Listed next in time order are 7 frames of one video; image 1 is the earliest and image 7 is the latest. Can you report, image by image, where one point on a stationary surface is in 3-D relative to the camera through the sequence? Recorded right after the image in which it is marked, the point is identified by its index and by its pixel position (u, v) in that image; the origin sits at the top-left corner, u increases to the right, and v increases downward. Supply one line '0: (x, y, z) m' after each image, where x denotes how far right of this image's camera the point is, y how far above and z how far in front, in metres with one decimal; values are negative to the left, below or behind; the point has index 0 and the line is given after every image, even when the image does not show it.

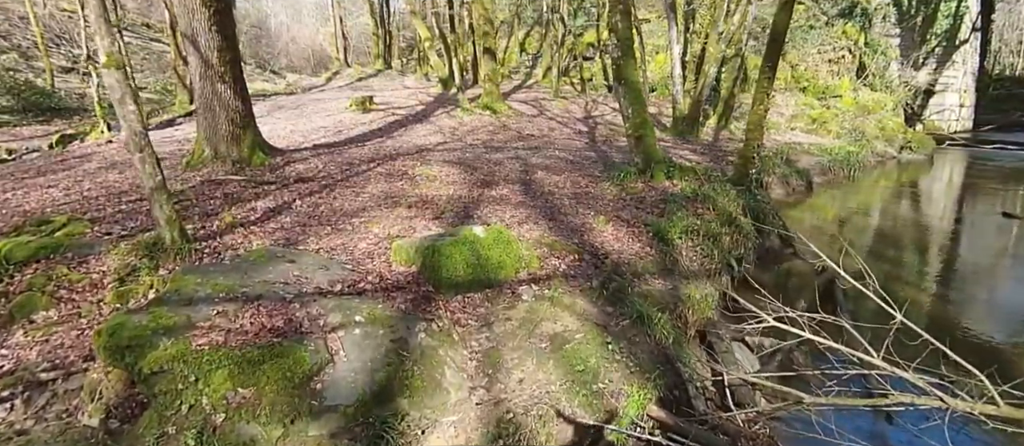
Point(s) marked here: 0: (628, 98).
0: (+2.2, +2.3, +10.6) m
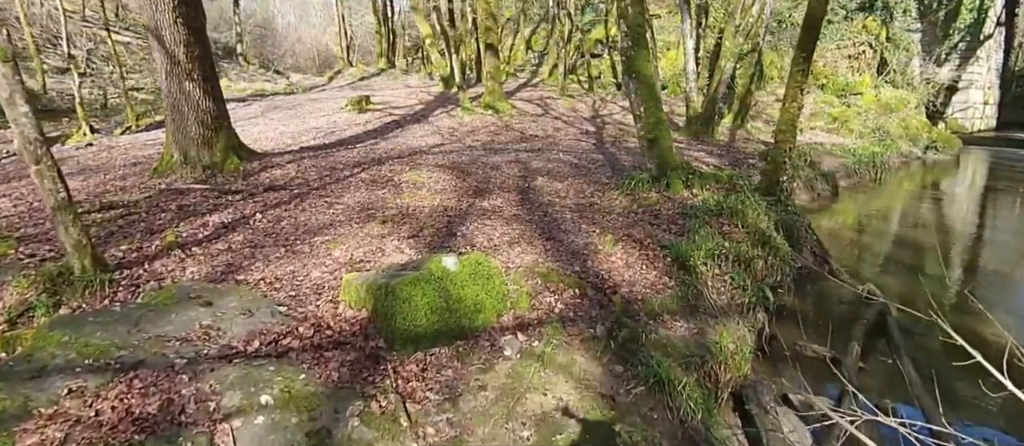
0: (+2.0, +2.1, +9.1) m
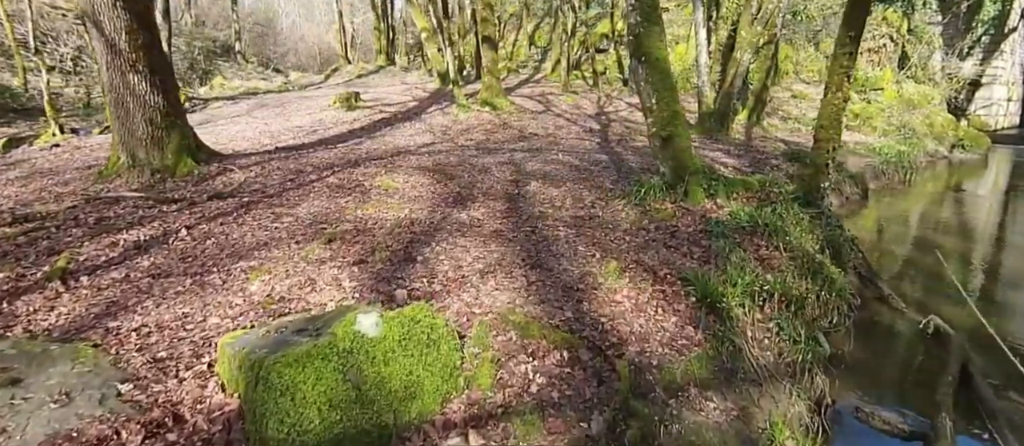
0: (+1.8, +1.8, +7.3) m
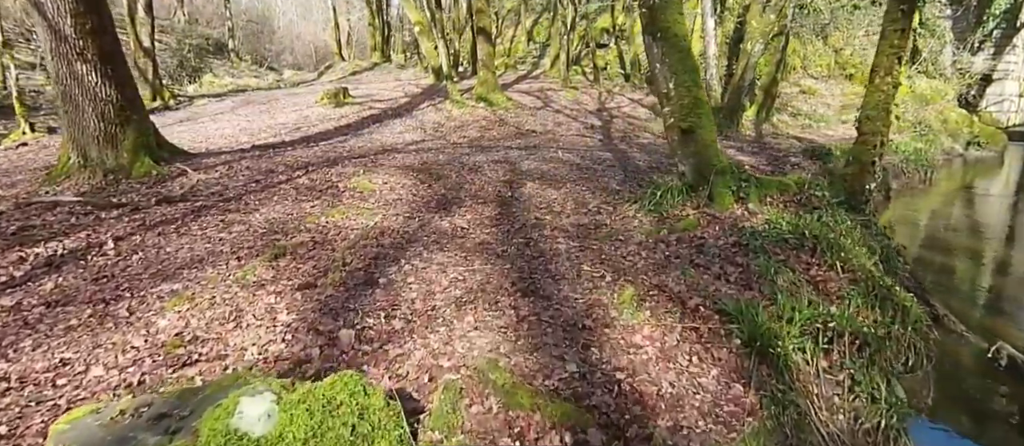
0: (+1.7, +1.7, +6.0) m
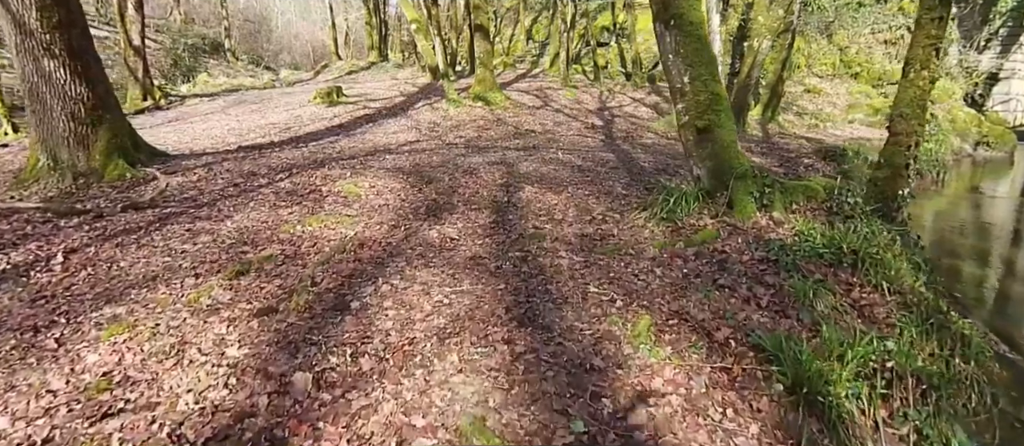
0: (+1.6, +1.6, +5.4) m
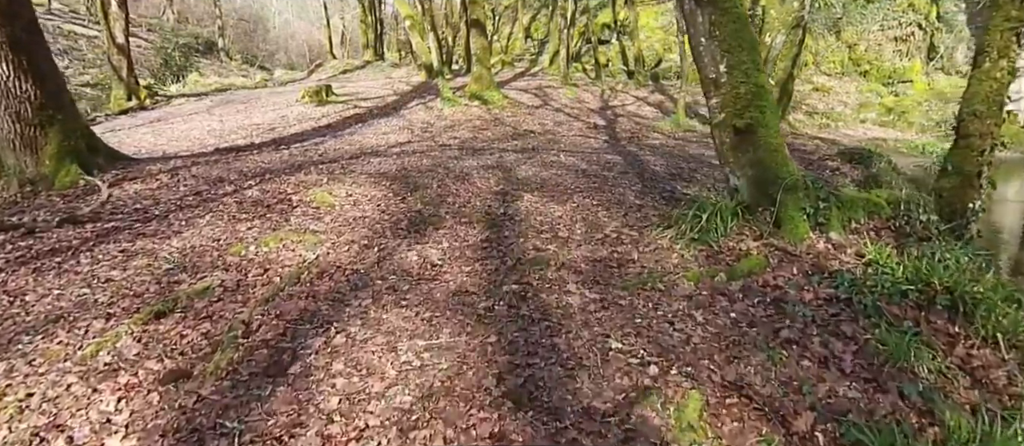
0: (+1.6, +1.4, +4.3) m
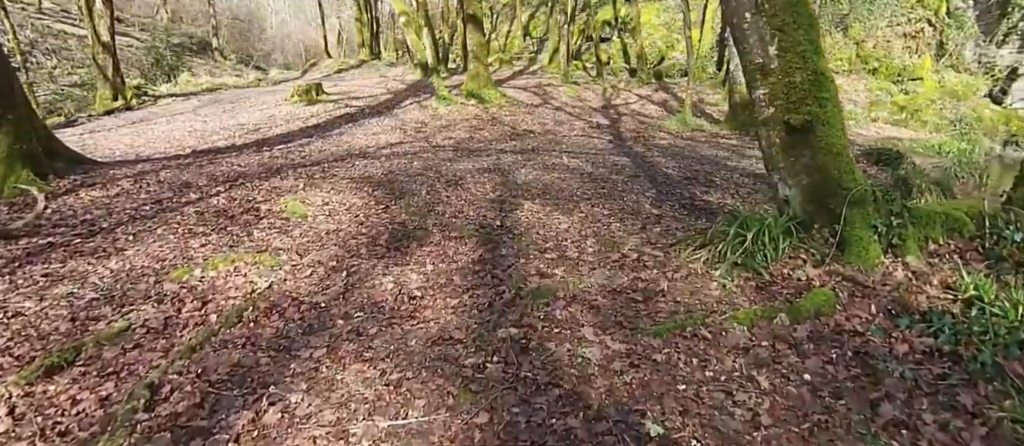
0: (+1.5, +1.3, +3.5) m
